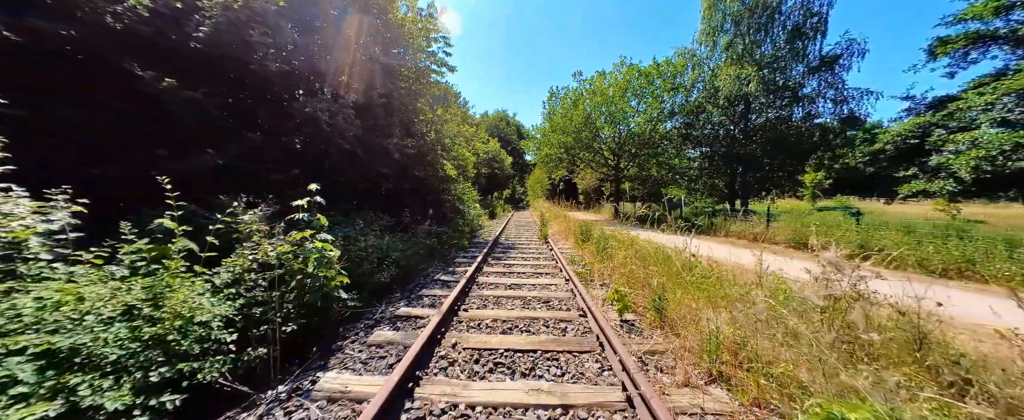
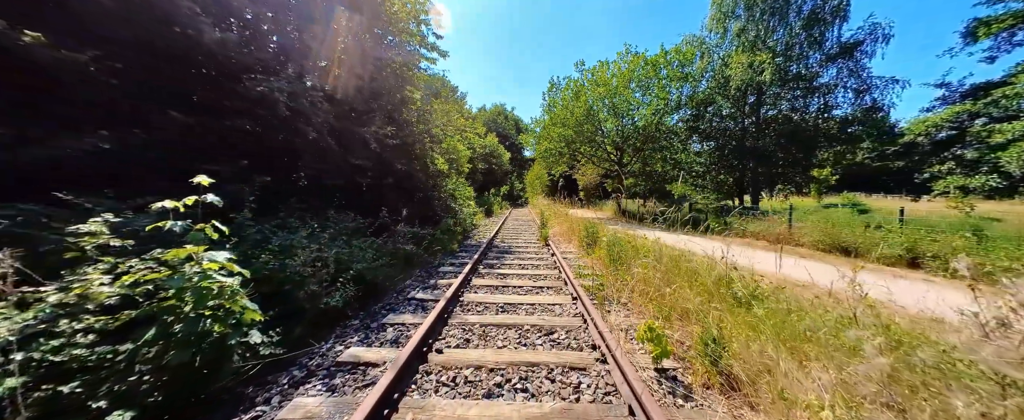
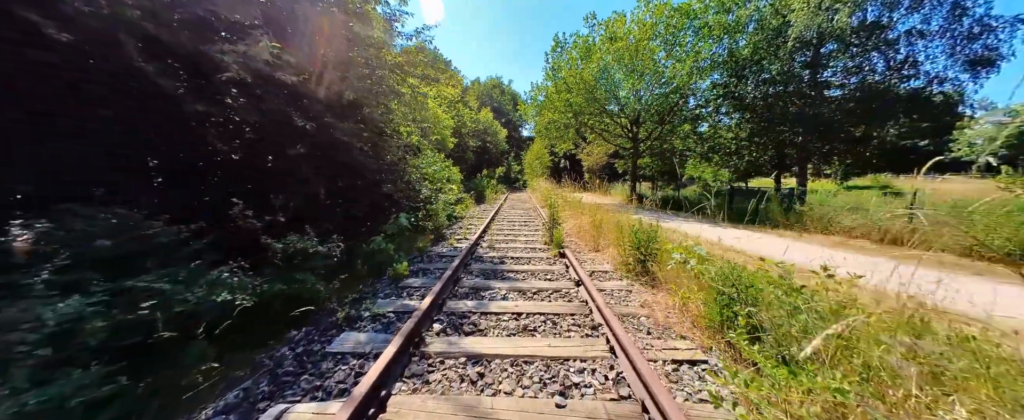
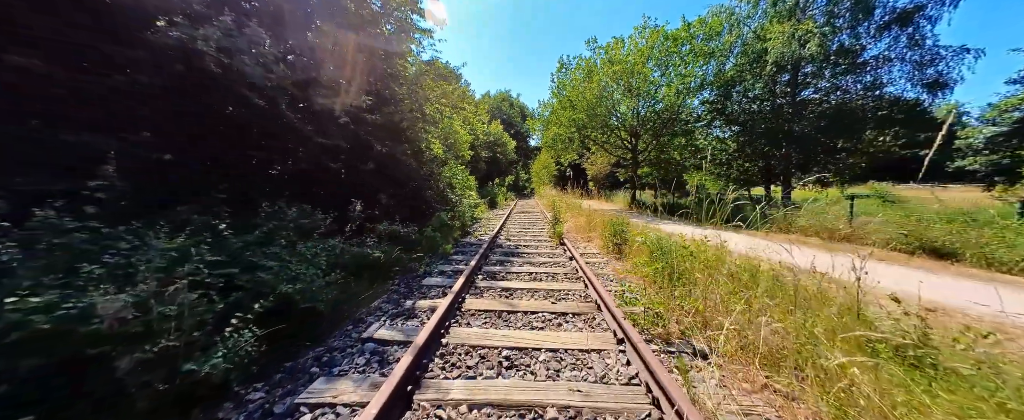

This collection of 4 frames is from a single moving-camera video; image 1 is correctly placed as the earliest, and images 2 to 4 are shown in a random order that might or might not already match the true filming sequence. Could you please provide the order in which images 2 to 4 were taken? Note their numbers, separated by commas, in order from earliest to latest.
2, 4, 3
